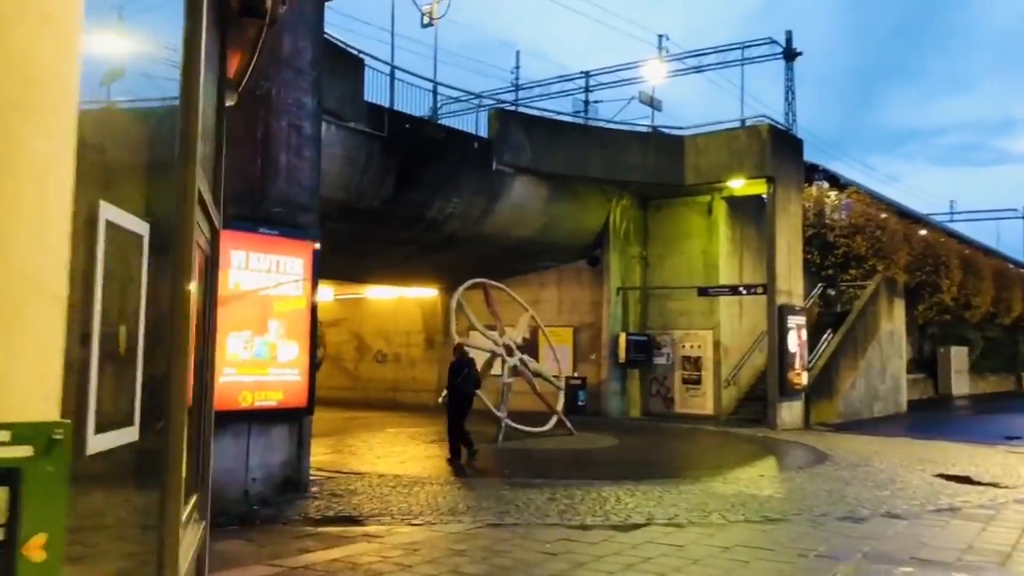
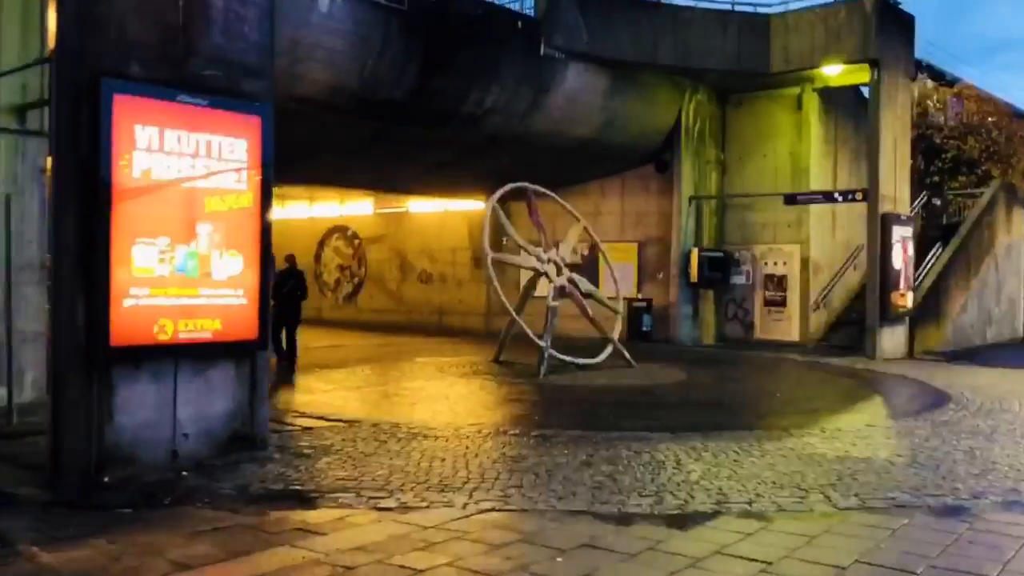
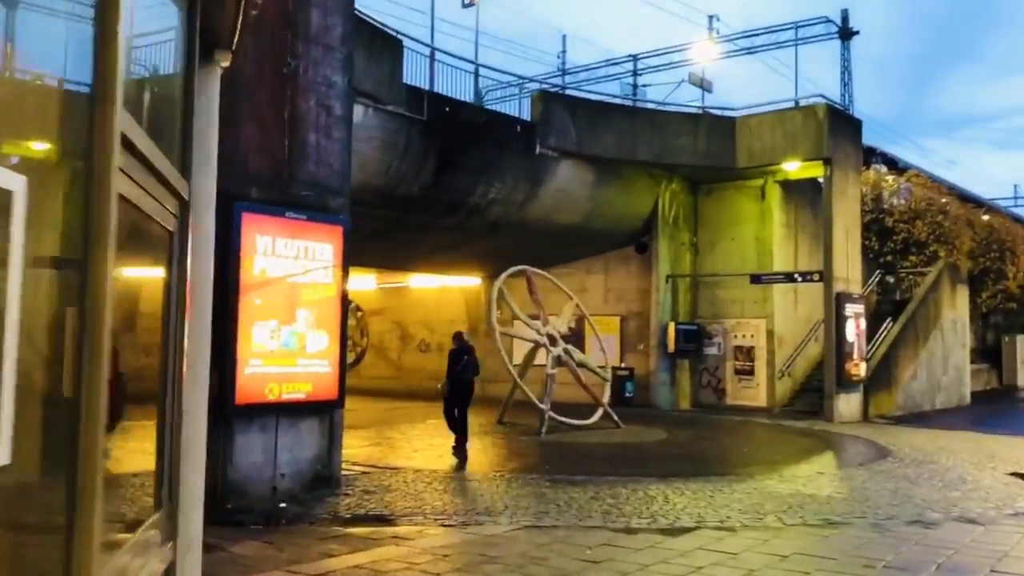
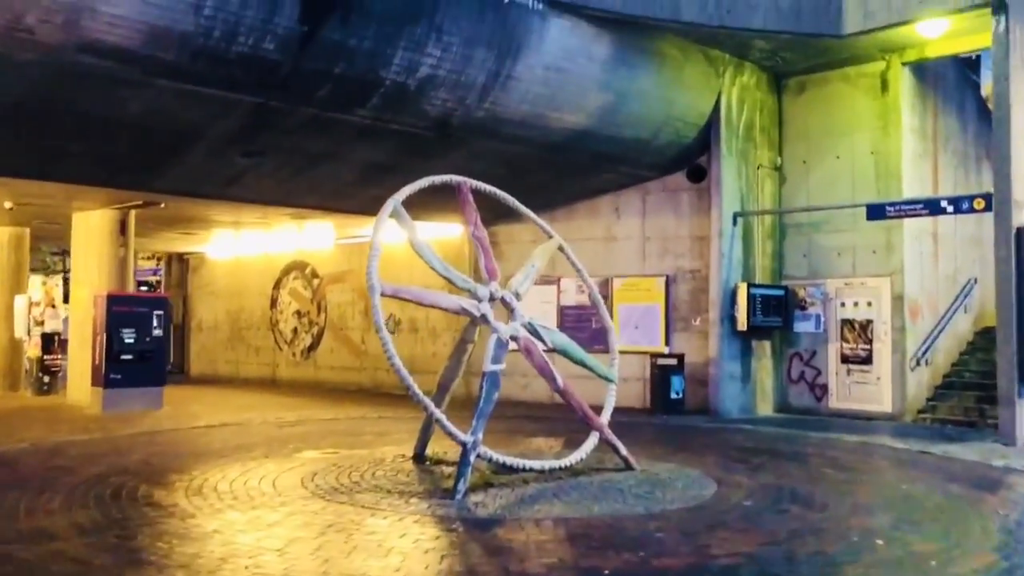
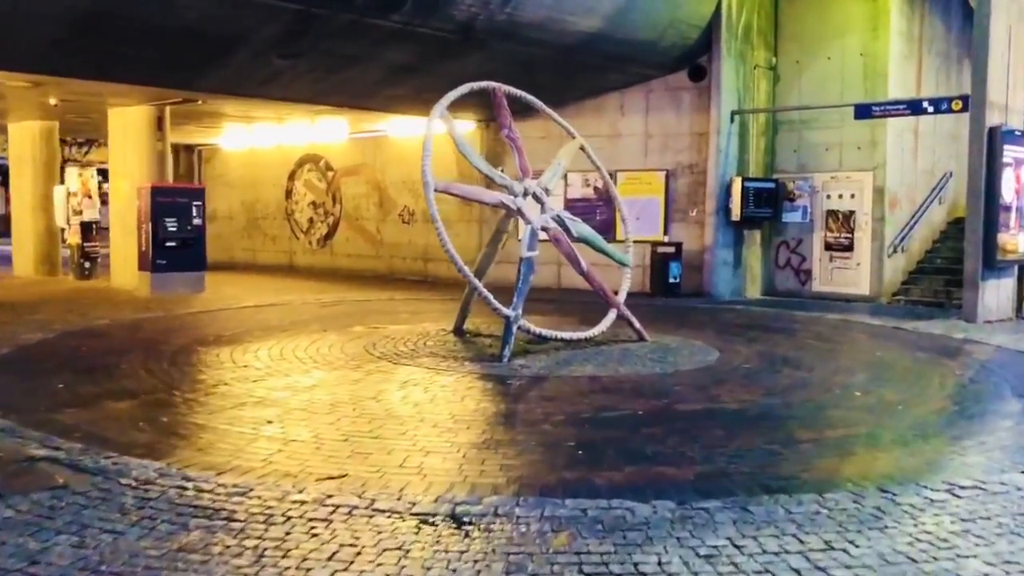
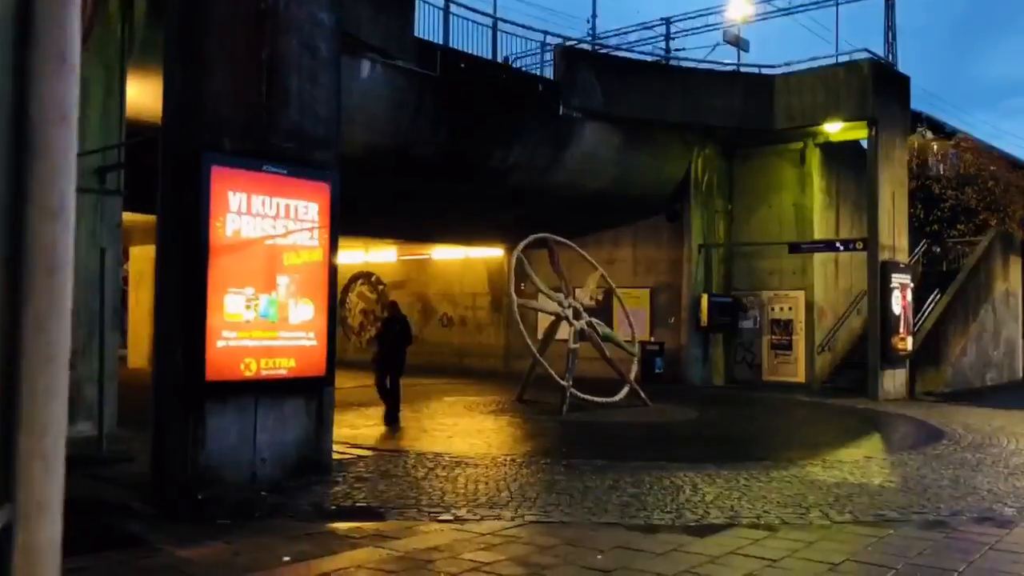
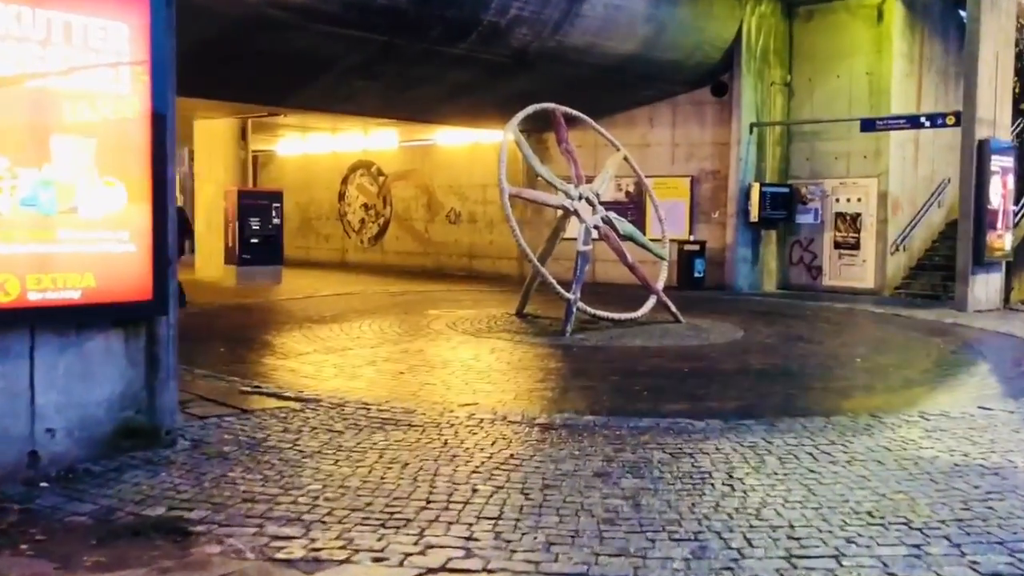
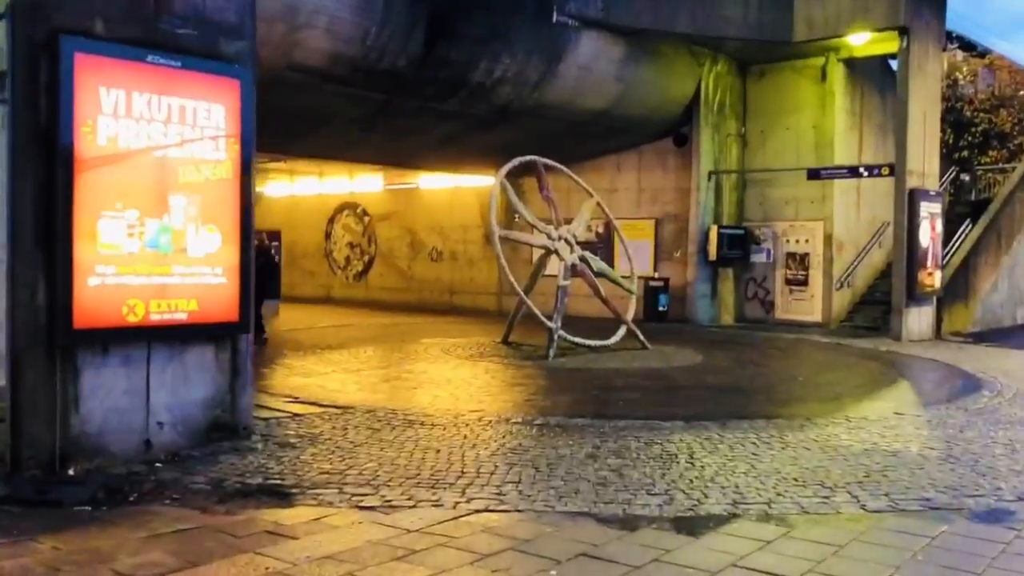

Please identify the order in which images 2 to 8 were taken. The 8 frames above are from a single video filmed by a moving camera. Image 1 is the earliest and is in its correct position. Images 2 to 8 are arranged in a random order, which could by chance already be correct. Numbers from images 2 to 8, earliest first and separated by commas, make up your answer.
3, 6, 2, 8, 7, 5, 4
